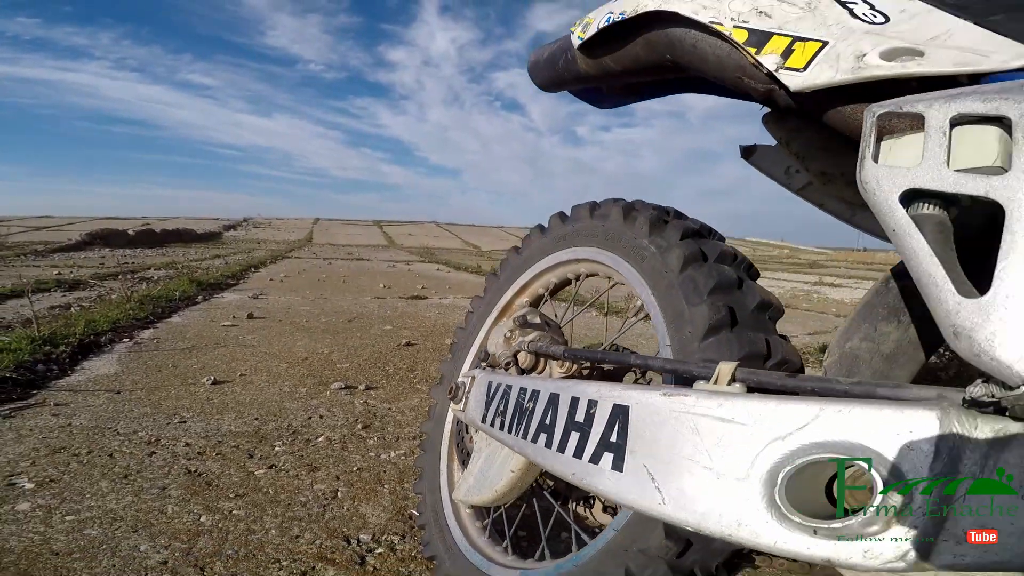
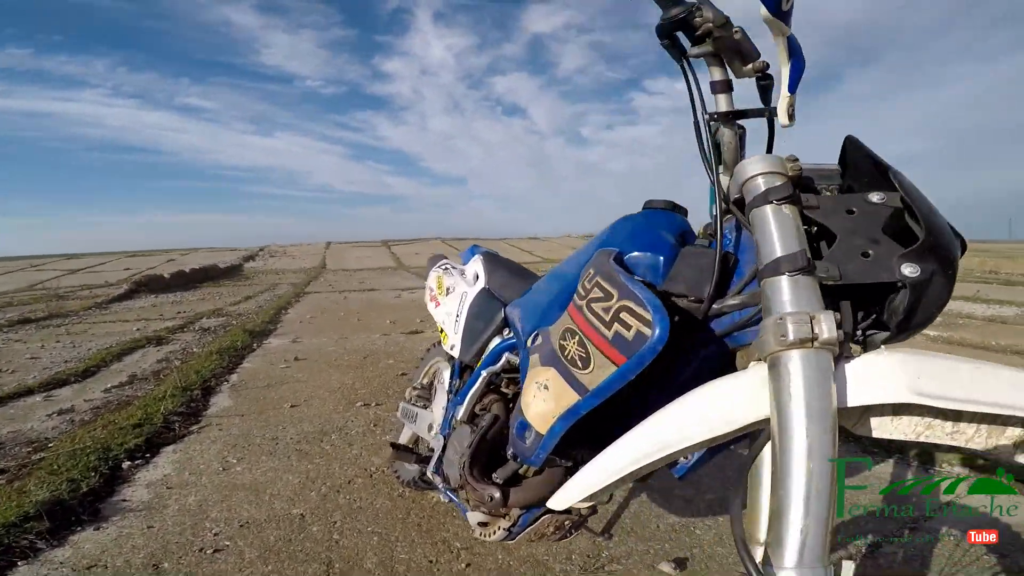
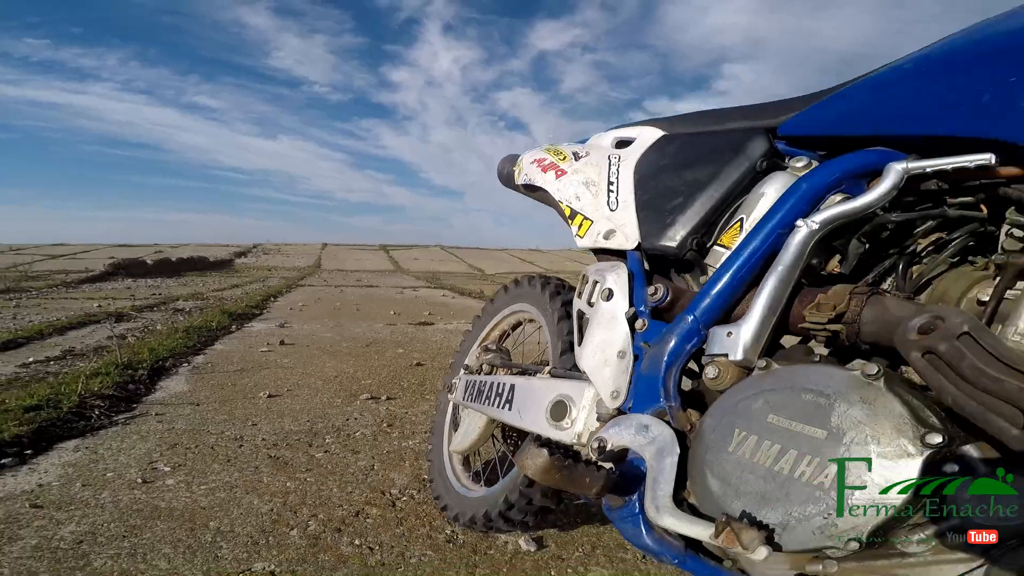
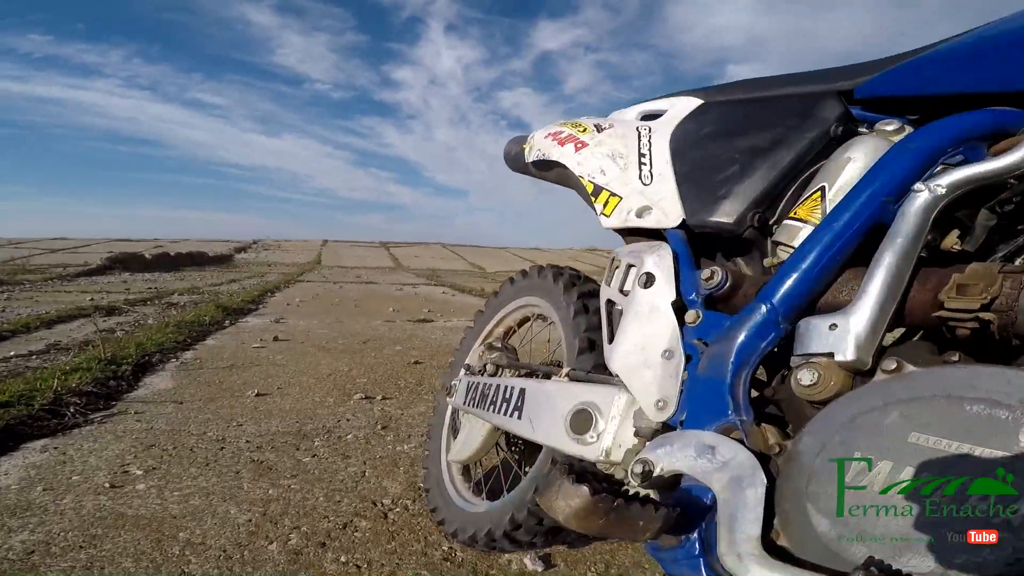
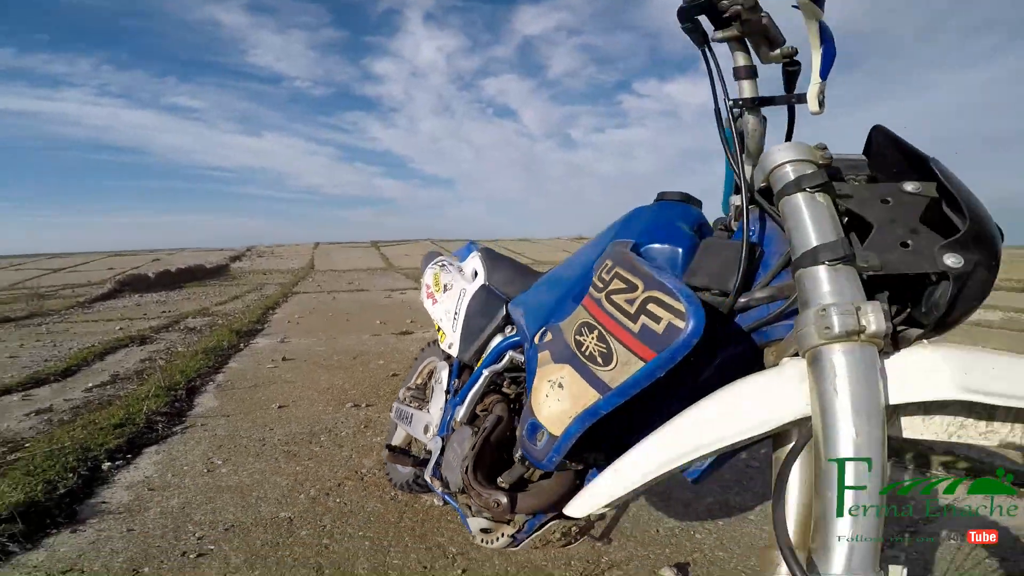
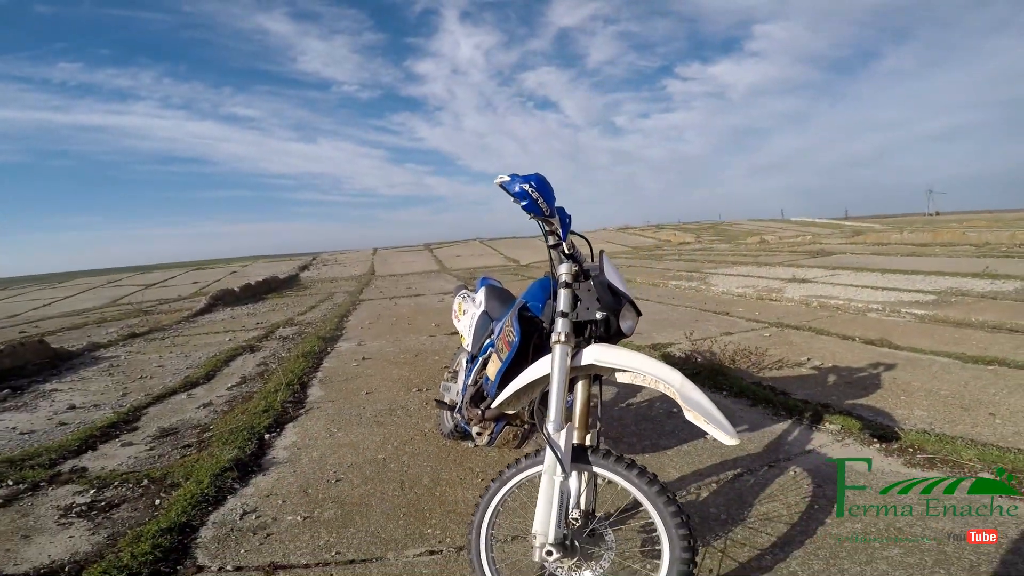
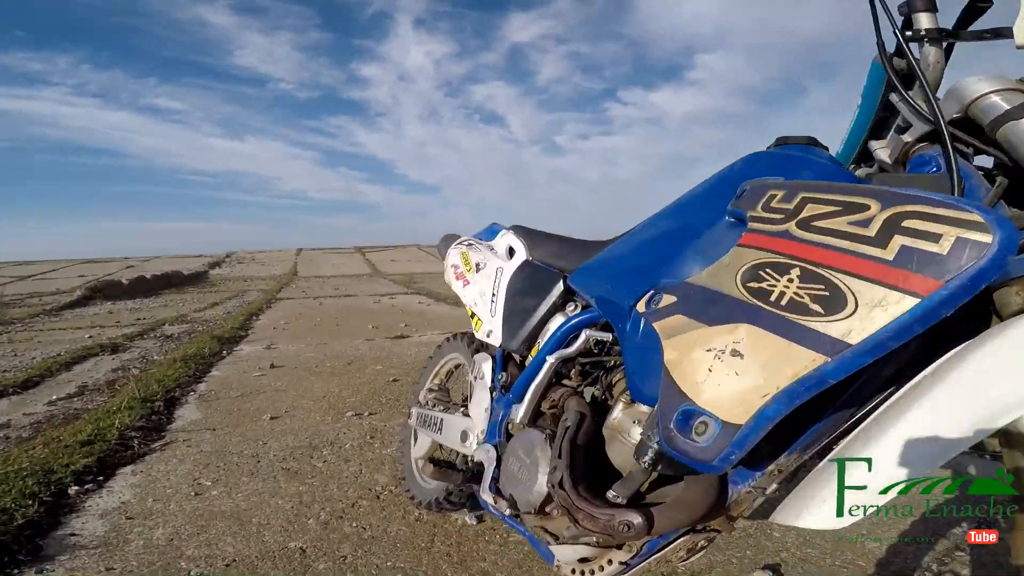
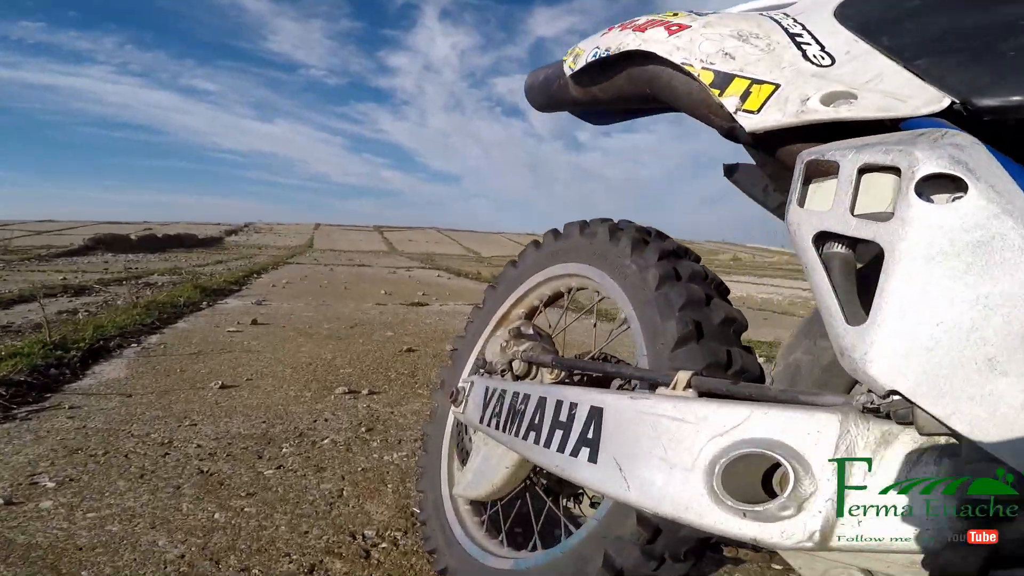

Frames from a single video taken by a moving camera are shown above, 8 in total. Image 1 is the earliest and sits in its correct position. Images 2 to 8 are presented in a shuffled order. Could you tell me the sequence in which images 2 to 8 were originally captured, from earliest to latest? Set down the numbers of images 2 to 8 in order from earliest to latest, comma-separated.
3, 5, 6, 2, 7, 4, 8
